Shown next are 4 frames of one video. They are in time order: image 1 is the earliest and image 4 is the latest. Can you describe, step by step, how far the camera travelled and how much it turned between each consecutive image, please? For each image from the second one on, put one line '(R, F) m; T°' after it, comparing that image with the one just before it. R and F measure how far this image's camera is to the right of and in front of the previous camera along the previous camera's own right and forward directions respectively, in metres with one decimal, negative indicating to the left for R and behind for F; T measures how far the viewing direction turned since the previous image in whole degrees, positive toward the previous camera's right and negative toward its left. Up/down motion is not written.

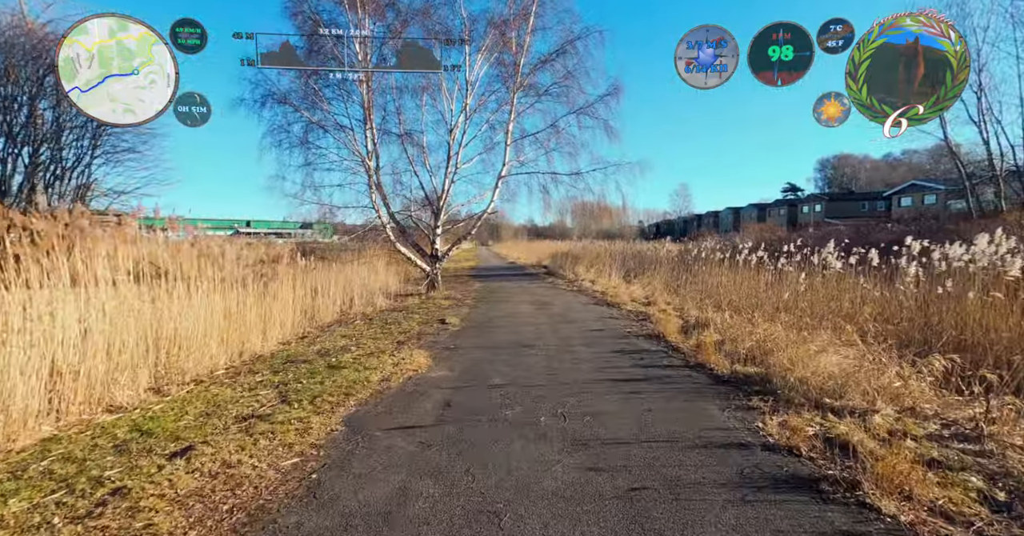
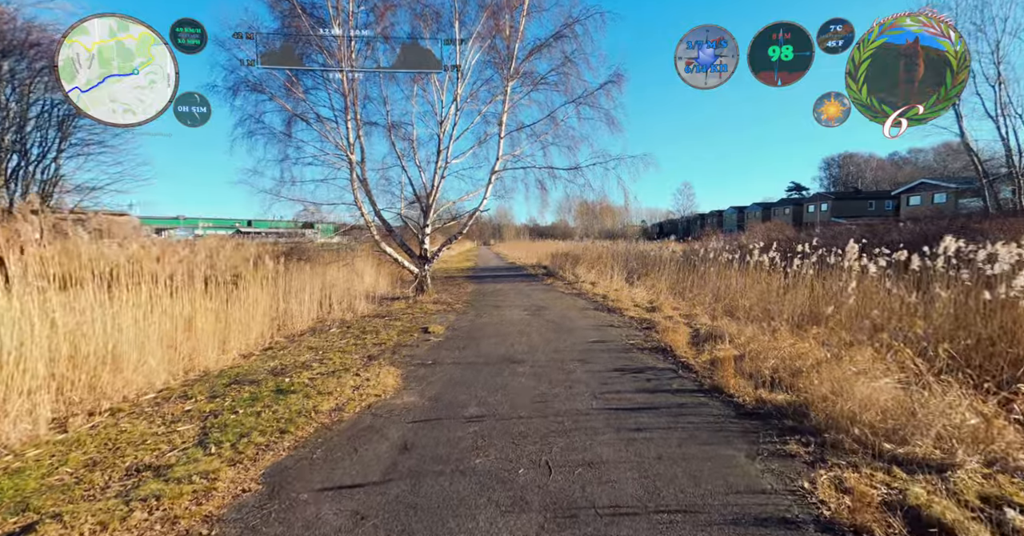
(+0.2, +1.0) m; 0°
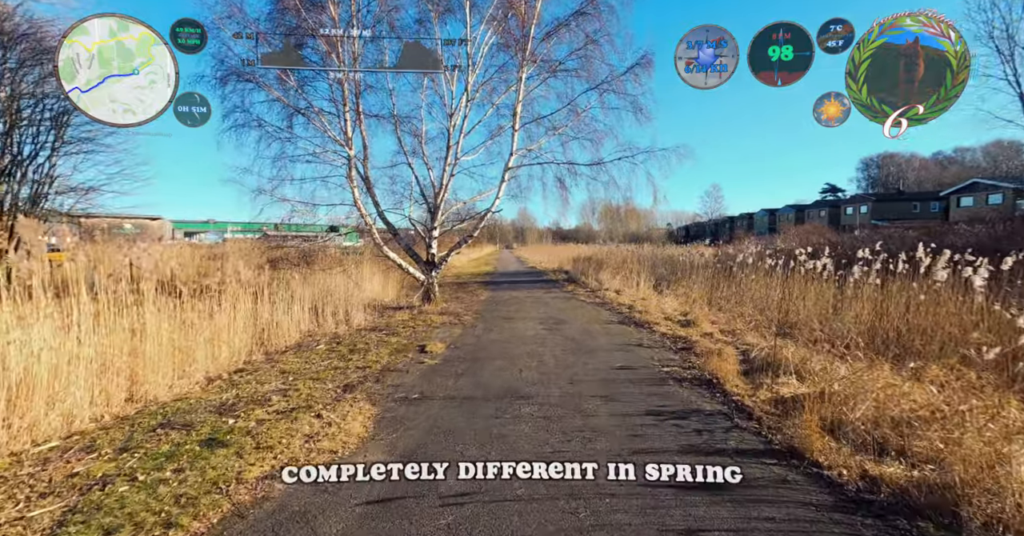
(+0.2, +1.4) m; -2°
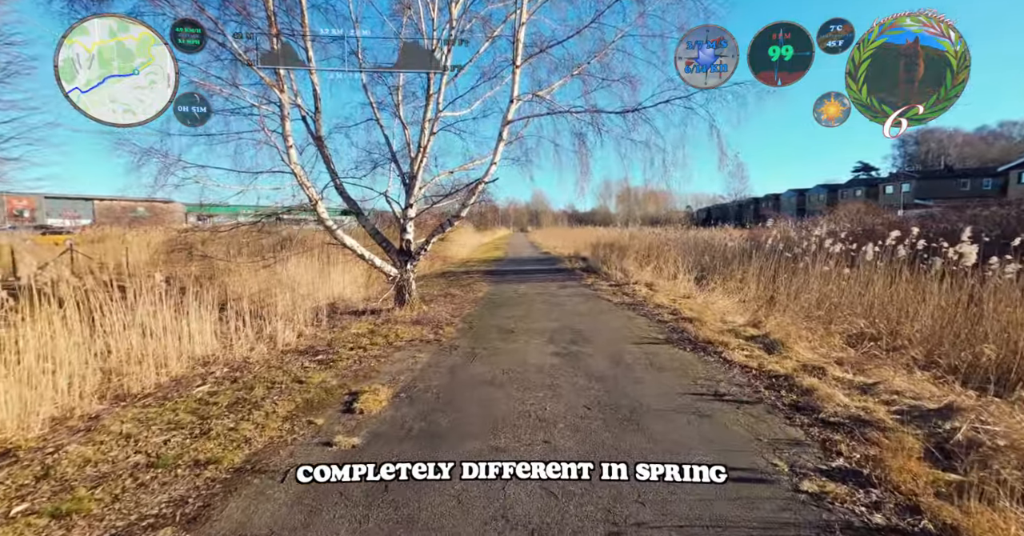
(+0.2, +3.3) m; -1°
